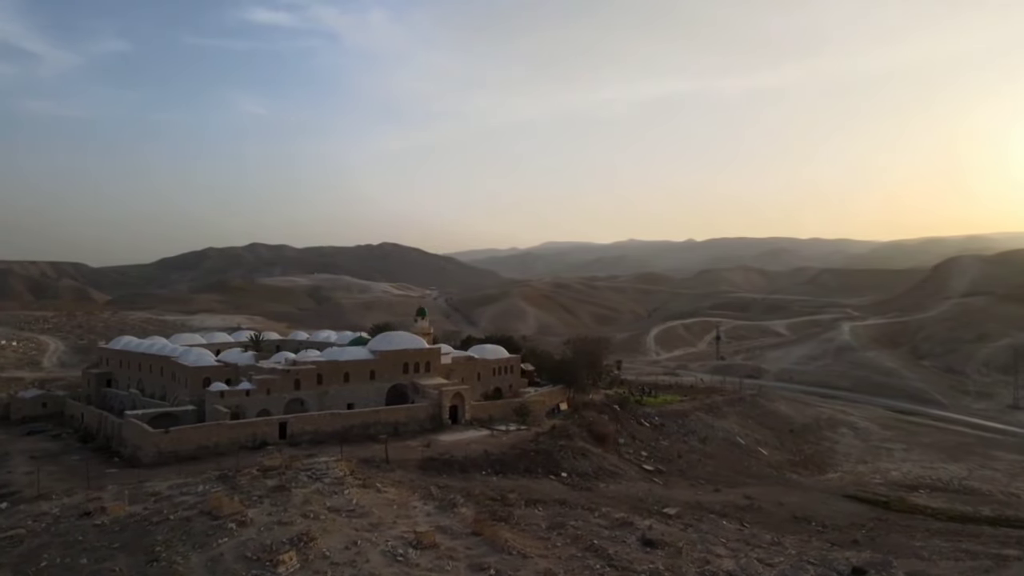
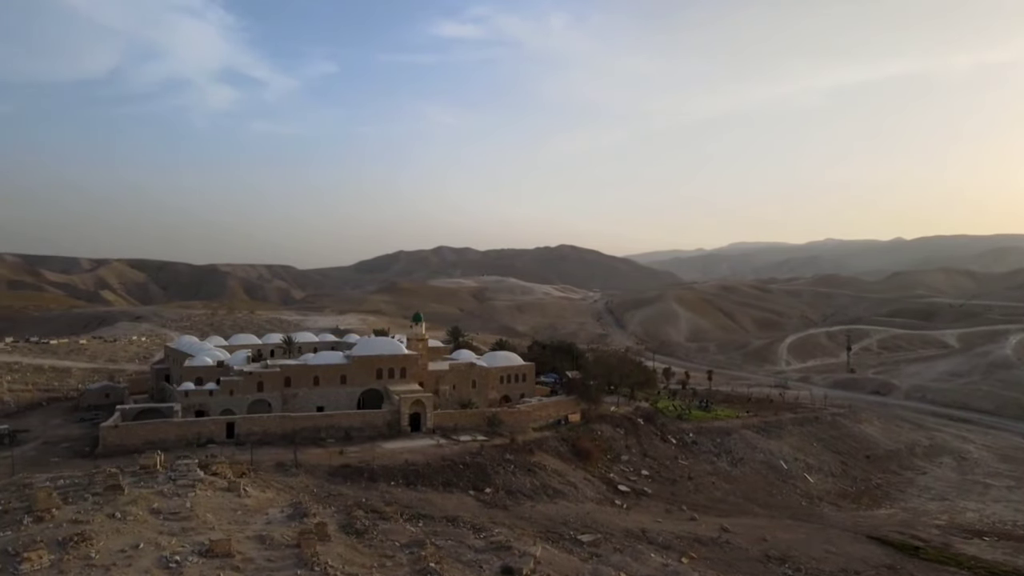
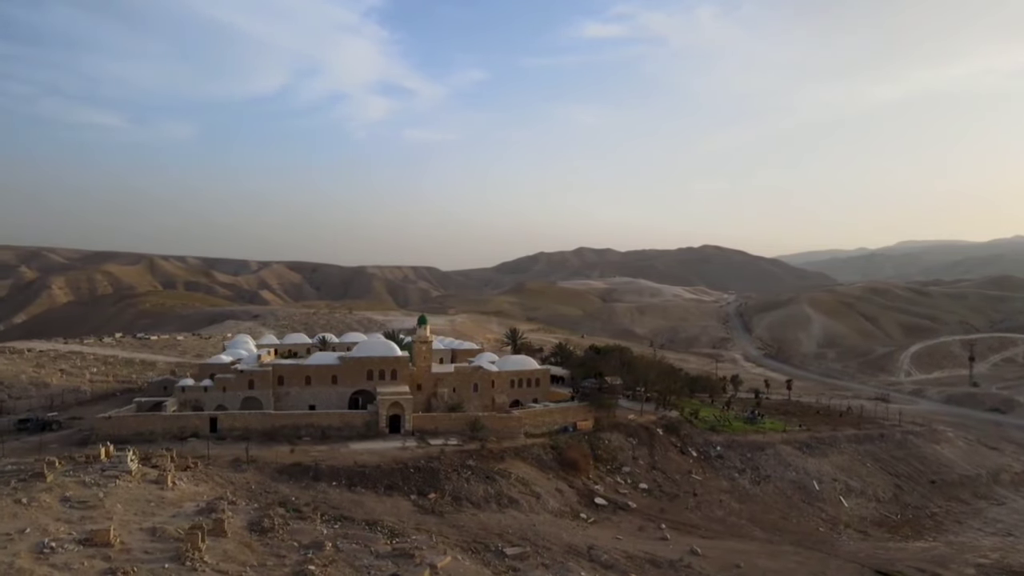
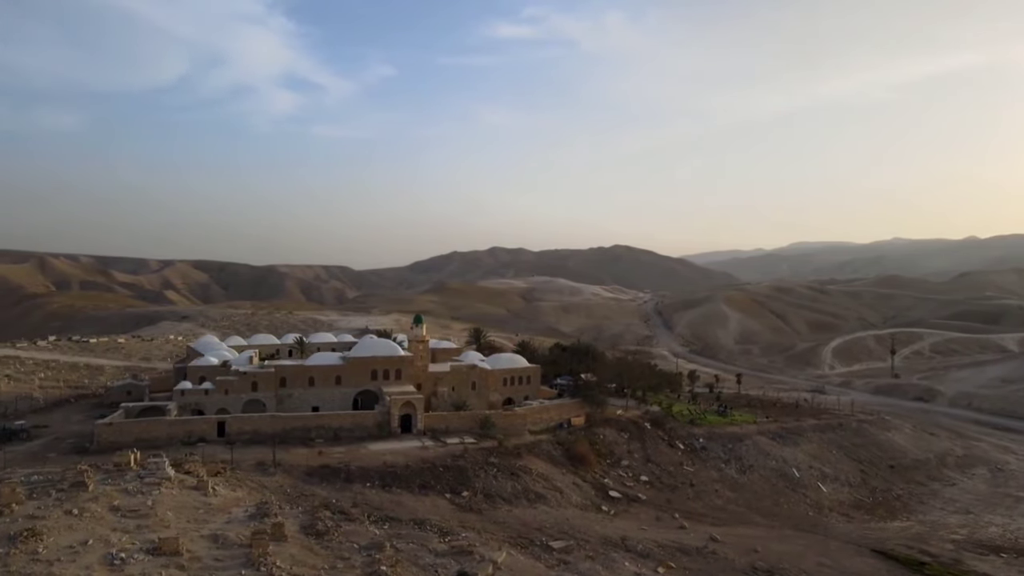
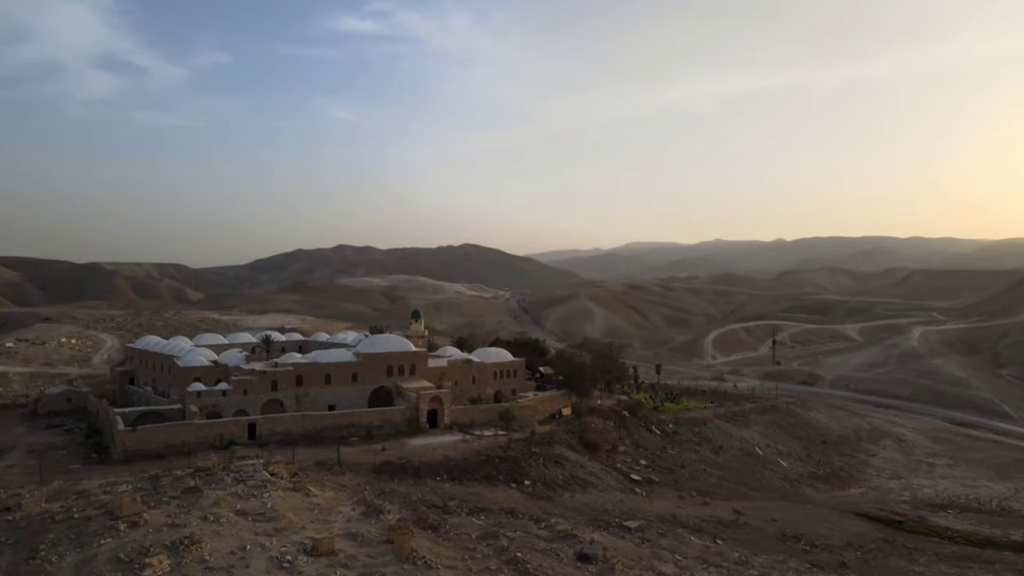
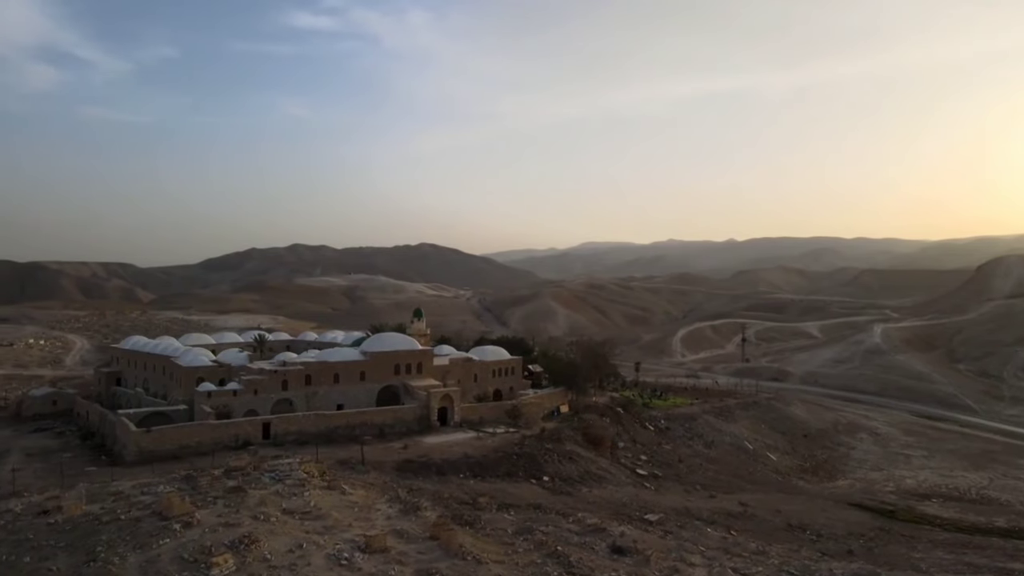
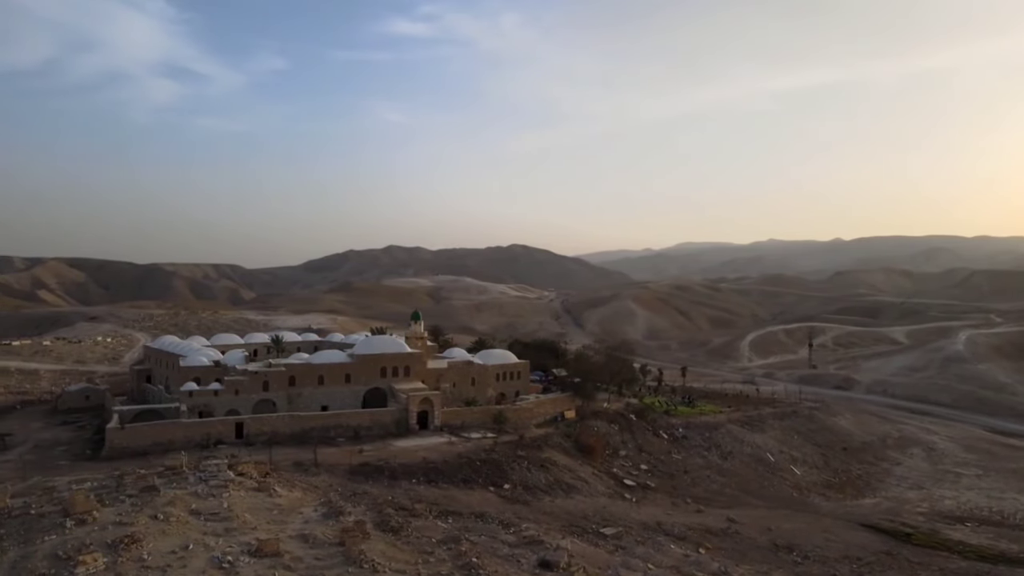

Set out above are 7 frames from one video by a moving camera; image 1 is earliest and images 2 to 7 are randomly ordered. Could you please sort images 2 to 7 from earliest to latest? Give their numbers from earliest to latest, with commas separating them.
6, 5, 7, 2, 4, 3
